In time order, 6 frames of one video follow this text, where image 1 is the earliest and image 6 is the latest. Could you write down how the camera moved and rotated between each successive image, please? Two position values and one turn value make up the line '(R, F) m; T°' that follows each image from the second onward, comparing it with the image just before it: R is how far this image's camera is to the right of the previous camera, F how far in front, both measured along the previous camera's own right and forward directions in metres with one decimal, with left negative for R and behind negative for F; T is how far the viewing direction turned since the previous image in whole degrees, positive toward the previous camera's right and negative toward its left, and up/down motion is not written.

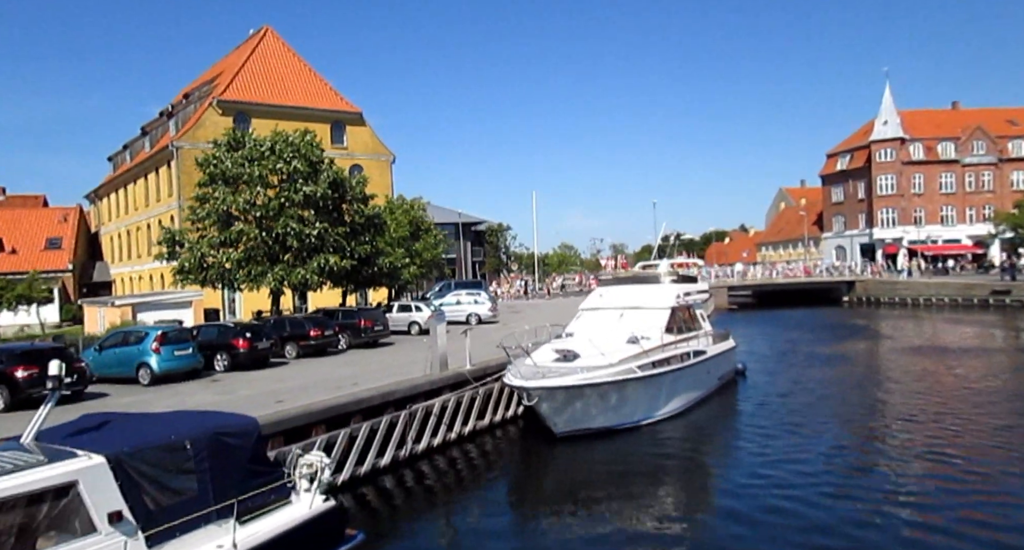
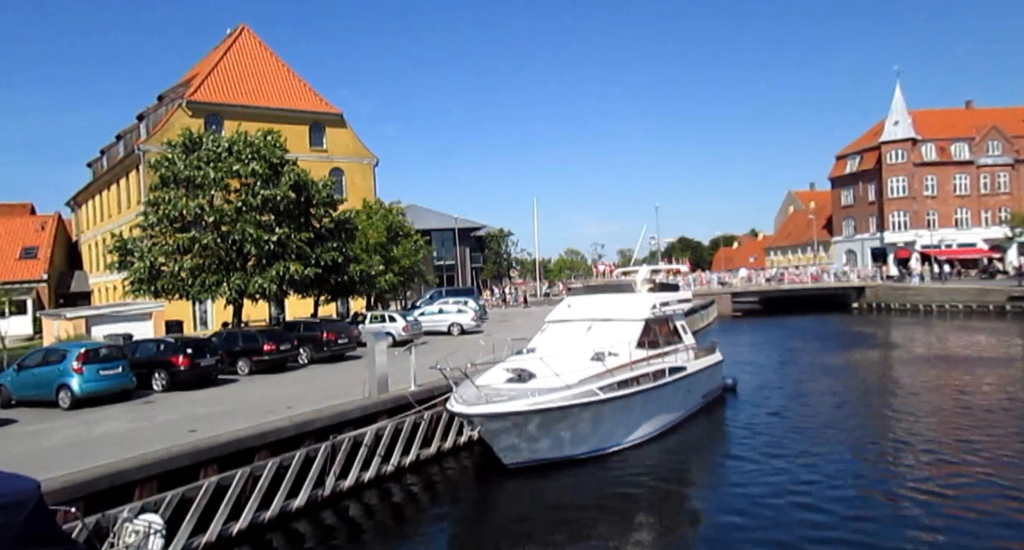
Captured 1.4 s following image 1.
(+1.4, +1.9) m; -1°
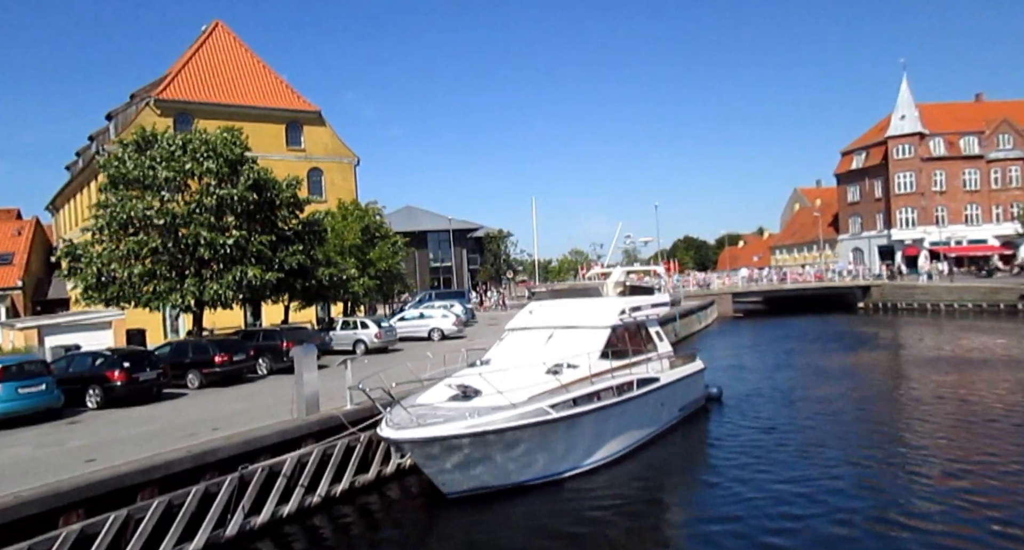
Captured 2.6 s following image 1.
(+1.3, +1.6) m; -1°
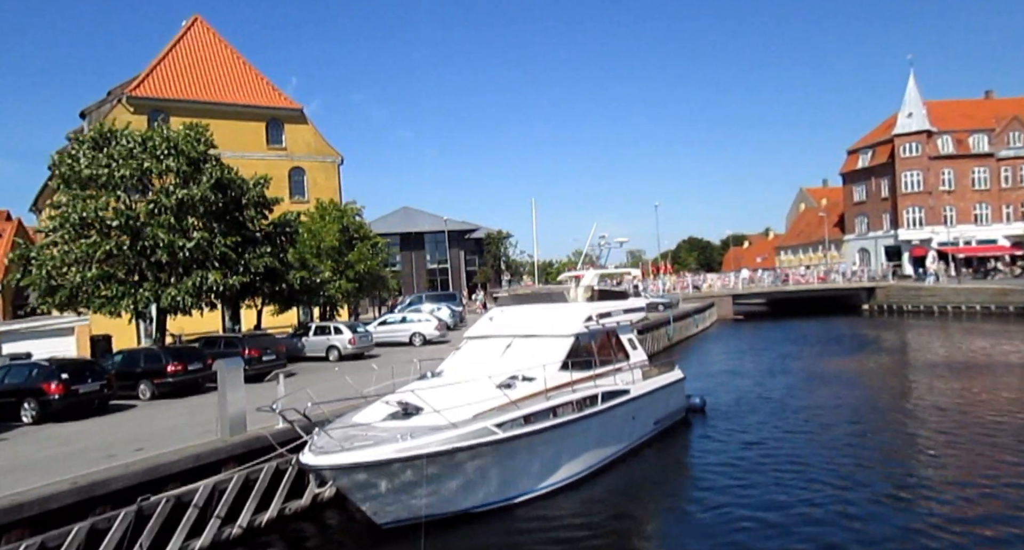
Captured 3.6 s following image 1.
(+1.1, +1.3) m; -1°
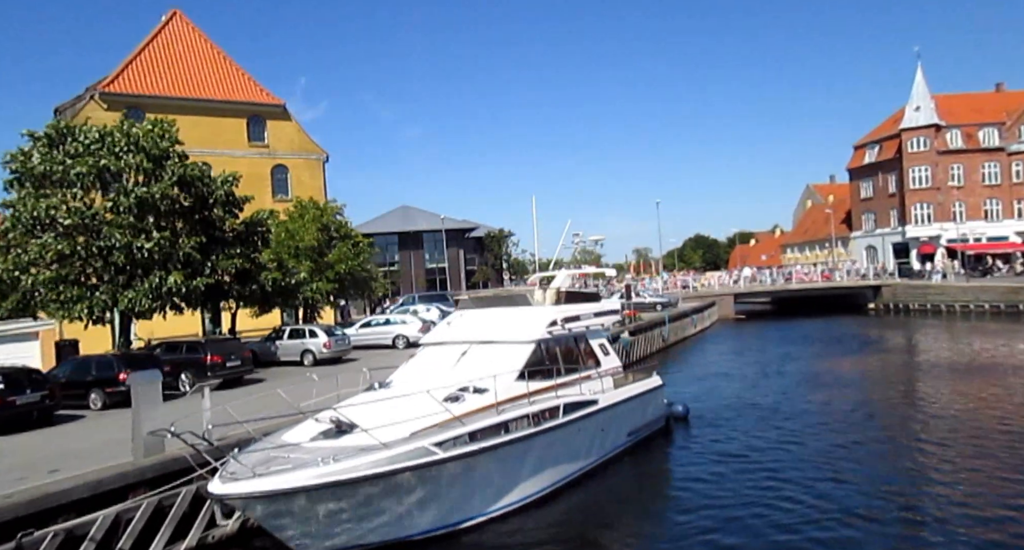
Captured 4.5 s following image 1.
(+1.0, +1.2) m; -1°
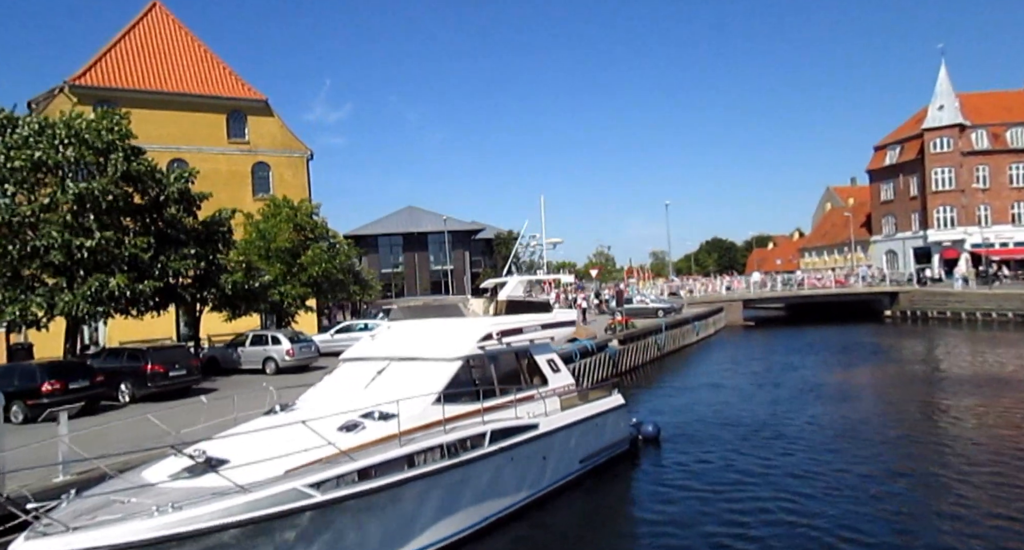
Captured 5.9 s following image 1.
(+1.6, +1.7) m; -2°
